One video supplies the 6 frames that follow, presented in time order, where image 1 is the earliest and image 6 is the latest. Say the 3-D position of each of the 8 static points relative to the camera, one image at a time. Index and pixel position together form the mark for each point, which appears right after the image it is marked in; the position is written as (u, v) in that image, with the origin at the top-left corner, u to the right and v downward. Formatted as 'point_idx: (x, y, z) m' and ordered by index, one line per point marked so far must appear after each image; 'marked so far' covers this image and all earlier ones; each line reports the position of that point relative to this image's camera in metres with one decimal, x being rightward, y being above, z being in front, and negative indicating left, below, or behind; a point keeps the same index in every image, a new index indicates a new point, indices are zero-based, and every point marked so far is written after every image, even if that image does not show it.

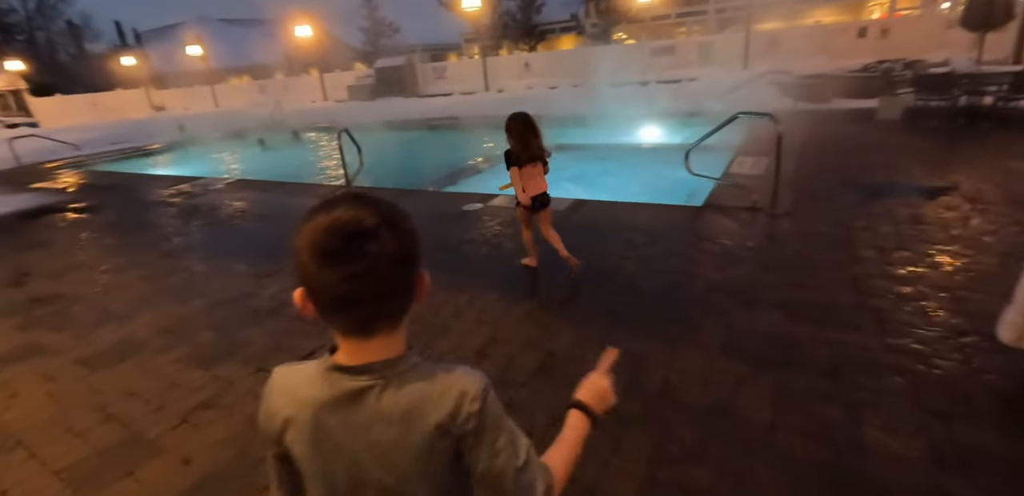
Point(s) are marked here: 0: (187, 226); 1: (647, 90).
0: (-4.5, +0.3, +6.6) m
1: (+4.4, +5.2, +16.0) m
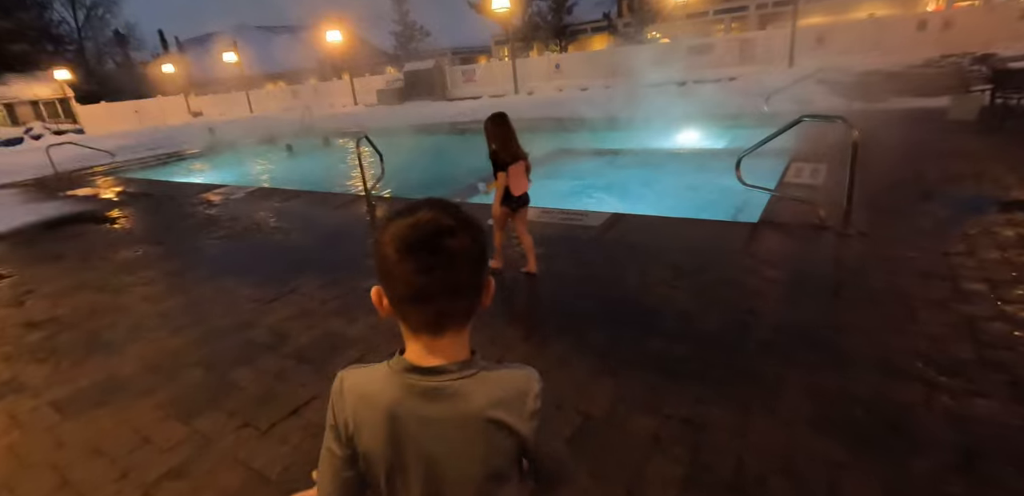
0: (-4.1, +0.1, +6.4) m
1: (+5.4, +5.0, +15.2) m
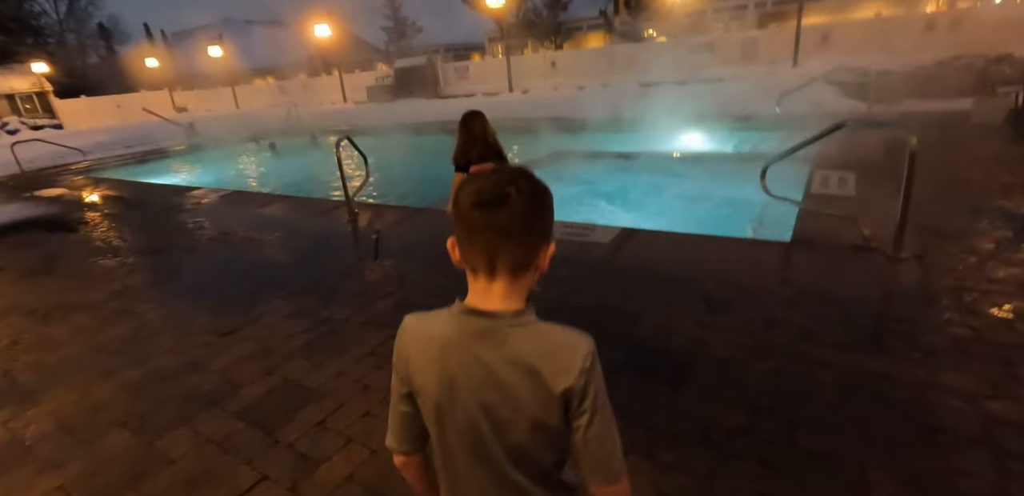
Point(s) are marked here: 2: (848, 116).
0: (-4.1, 0.0, +5.7) m
1: (+5.2, +4.8, +14.7) m
2: (+6.3, +2.5, +9.0) m
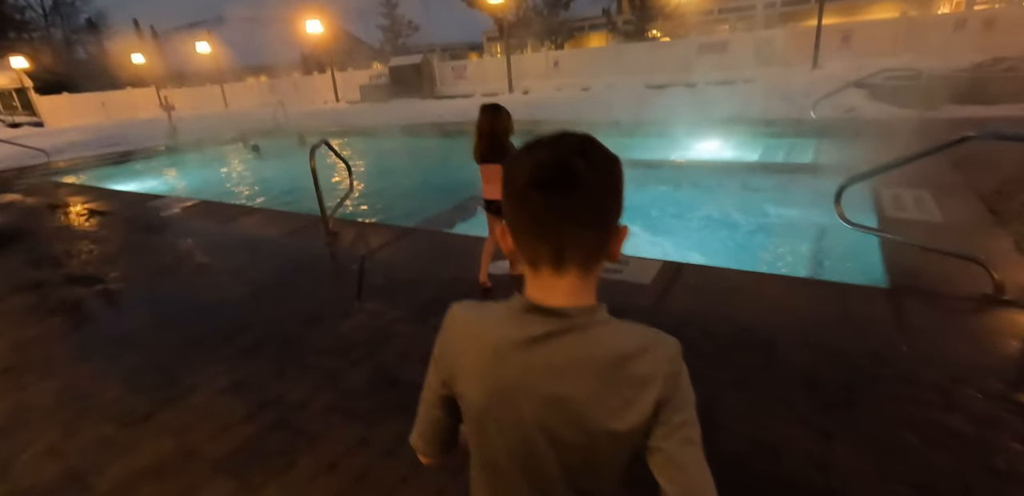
0: (-4.0, -0.3, +4.7) m
1: (+5.3, +4.4, +13.8) m
2: (+6.3, +2.1, +8.2) m
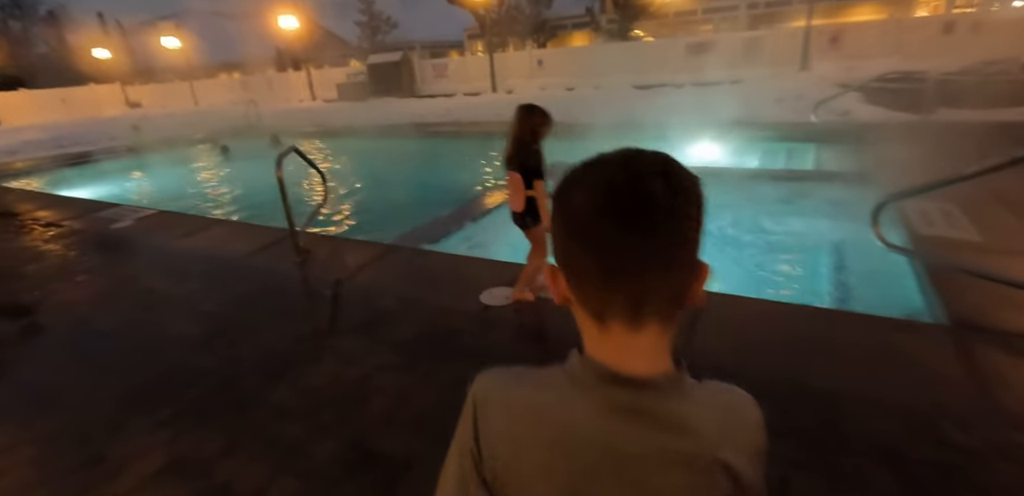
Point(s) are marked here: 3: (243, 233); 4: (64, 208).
0: (-4.1, -0.5, +4.1) m
1: (+4.8, +4.3, +13.5) m
2: (+6.1, +2.0, +7.9) m
3: (-3.1, +0.2, +5.7) m
4: (-7.4, +0.7, +8.0) m
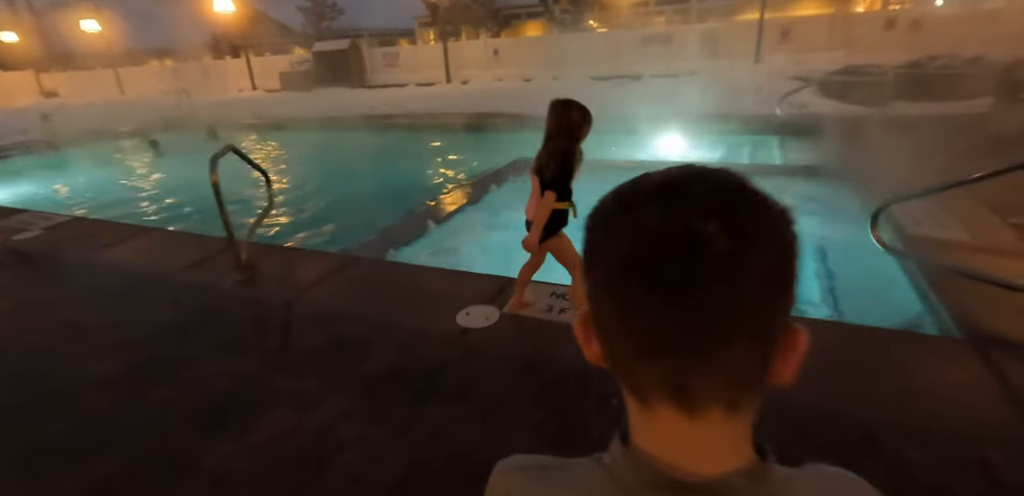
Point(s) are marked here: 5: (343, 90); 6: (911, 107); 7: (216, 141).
0: (-4.2, -0.7, +3.3) m
1: (+3.7, +4.5, +13.4) m
2: (+5.5, +2.1, +8.0) m
3: (-3.4, +0.1, +5.0) m
4: (-7.9, +0.5, +6.9) m
5: (-6.7, +6.3, +19.1) m
6: (+6.9, +2.4, +8.2) m
7: (-8.4, +3.0, +13.7) m
